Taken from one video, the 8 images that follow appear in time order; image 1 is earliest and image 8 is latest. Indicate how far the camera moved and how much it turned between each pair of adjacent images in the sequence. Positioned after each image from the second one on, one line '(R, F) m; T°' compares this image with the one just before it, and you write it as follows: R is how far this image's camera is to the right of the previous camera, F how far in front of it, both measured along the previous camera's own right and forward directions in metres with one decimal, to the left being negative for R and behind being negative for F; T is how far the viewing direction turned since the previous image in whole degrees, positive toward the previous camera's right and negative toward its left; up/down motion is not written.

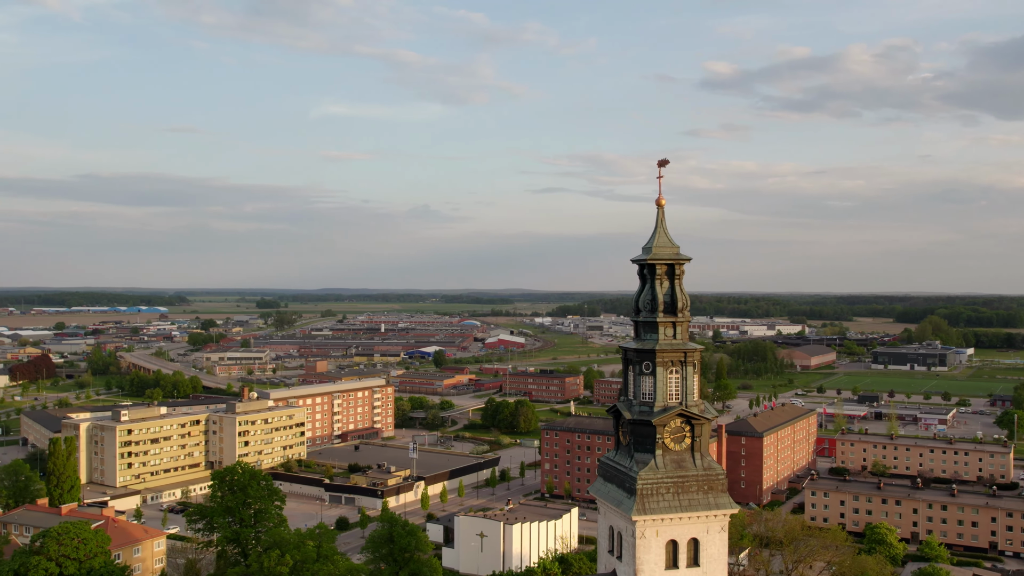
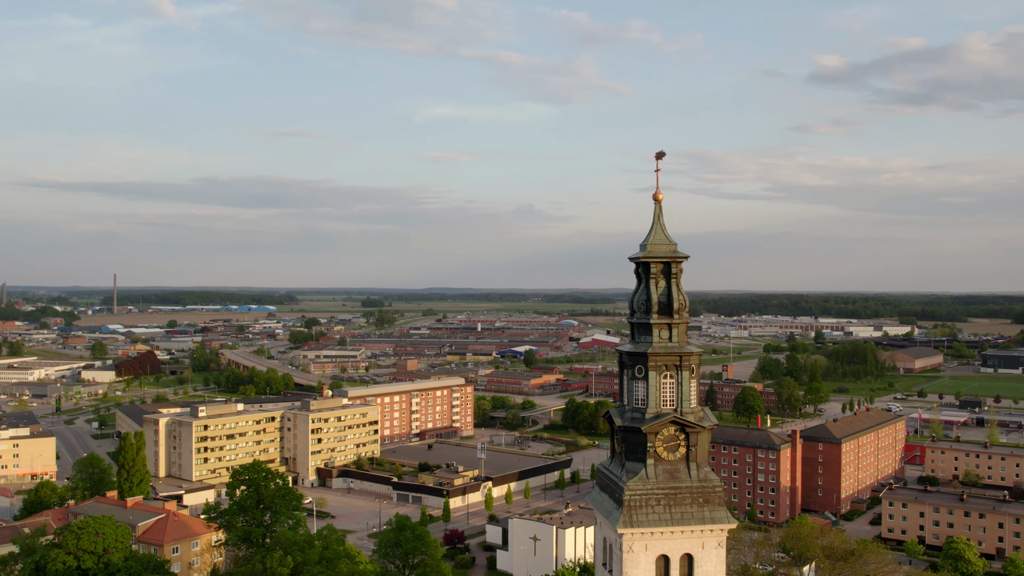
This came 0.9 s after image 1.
(+1.3, +0.5) m; -6°
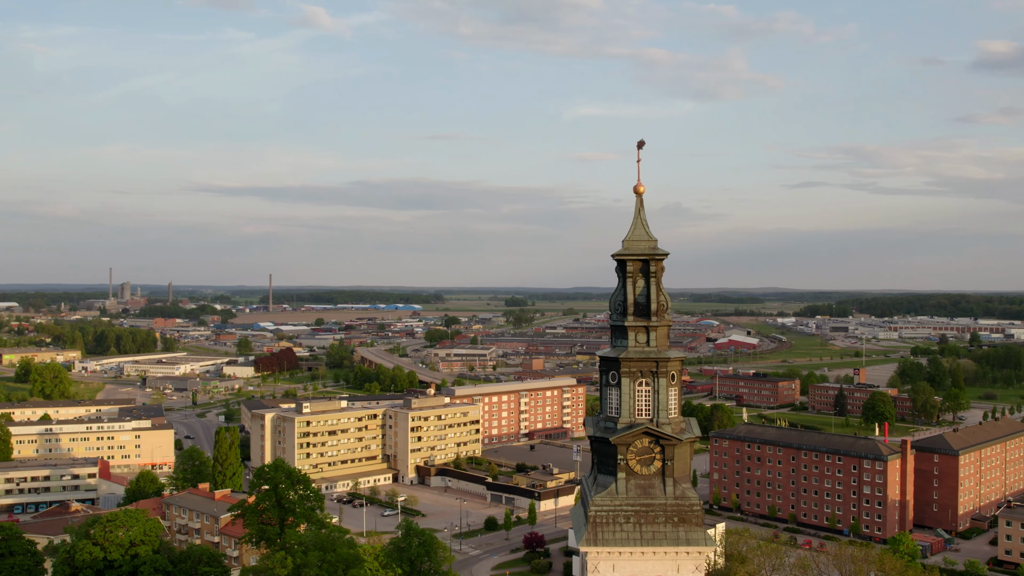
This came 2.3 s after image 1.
(+1.8, +0.7) m; -8°
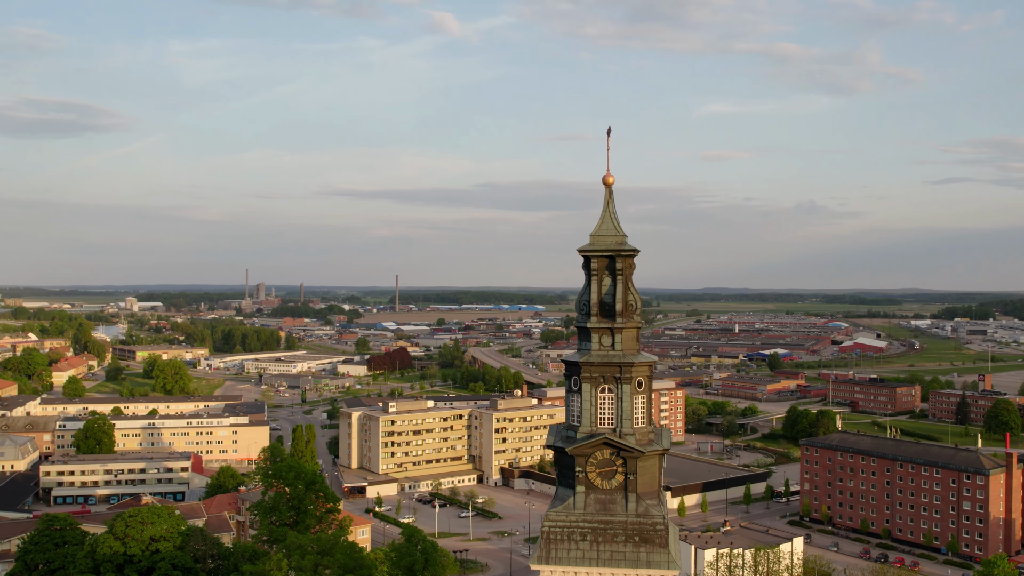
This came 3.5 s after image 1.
(+1.6, +0.7) m; -7°
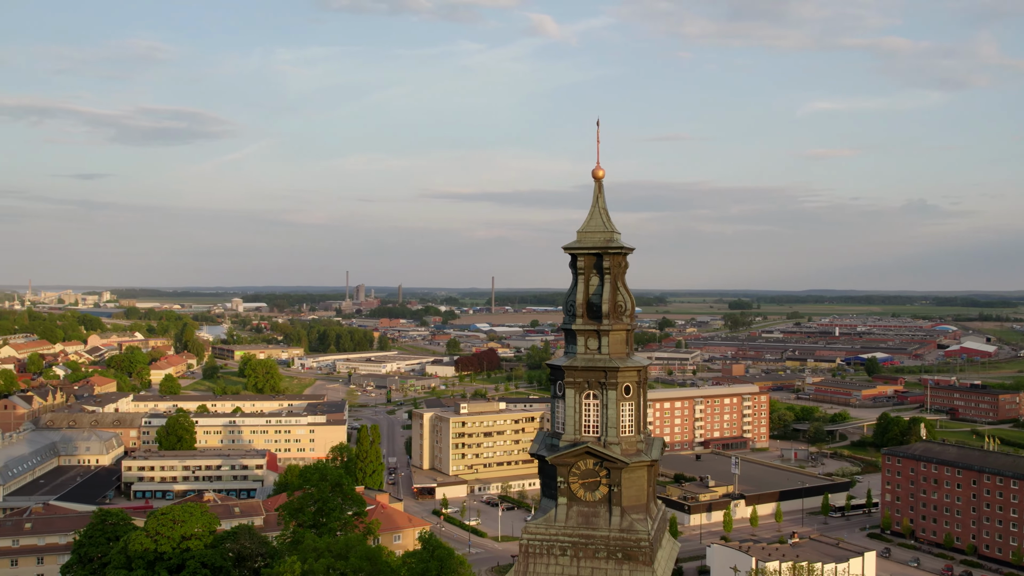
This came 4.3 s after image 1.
(+1.0, +0.5) m; -6°
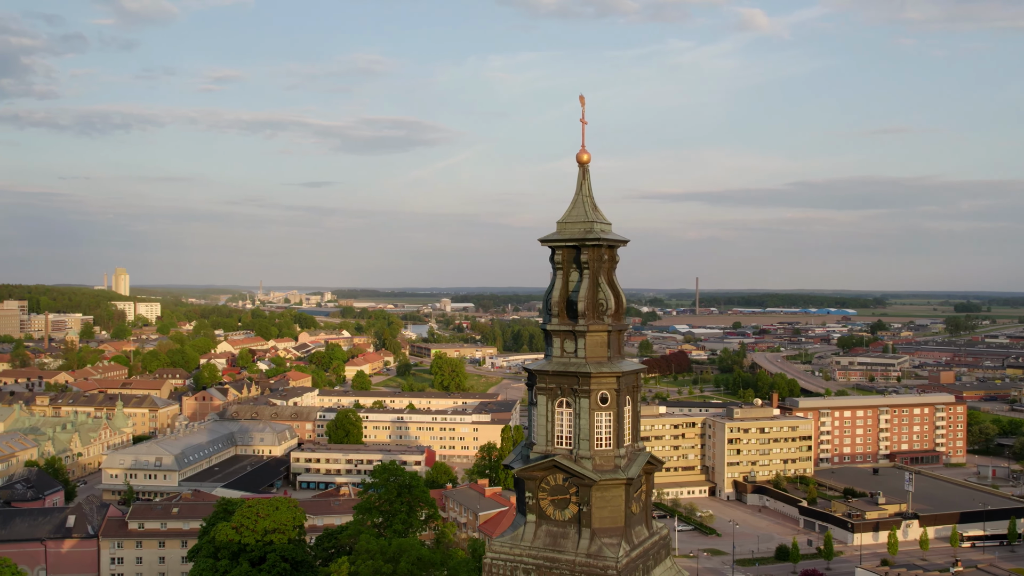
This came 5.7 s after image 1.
(+1.9, +0.9) m; -12°
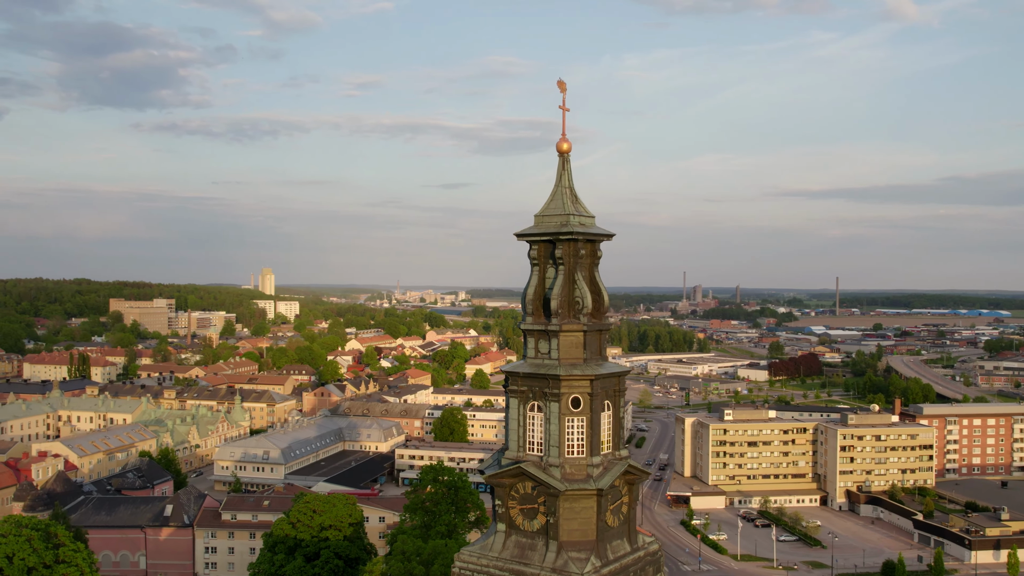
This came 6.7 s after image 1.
(+1.2, +0.5) m; -8°
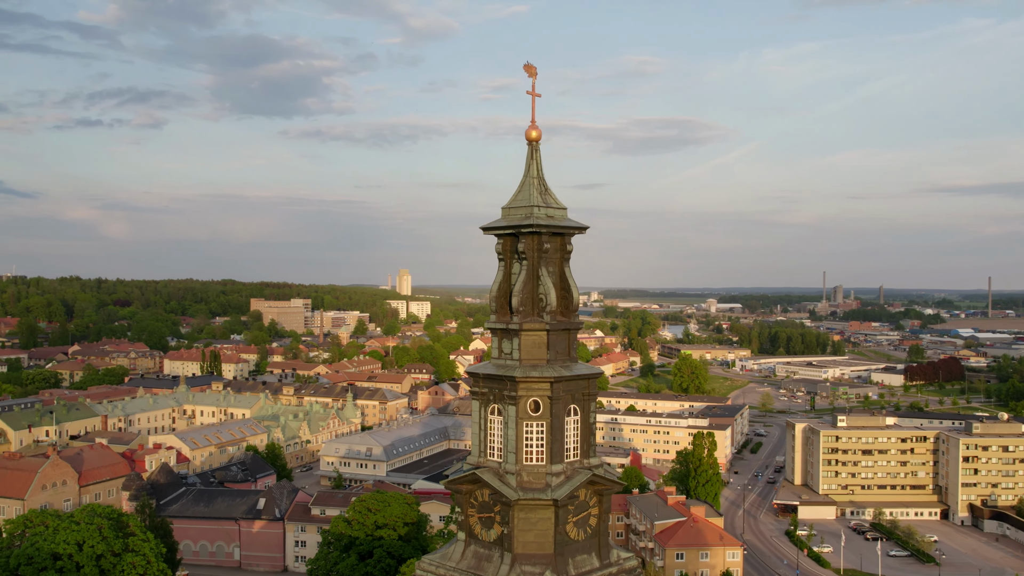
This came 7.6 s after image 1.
(+1.2, +0.5) m; -8°
